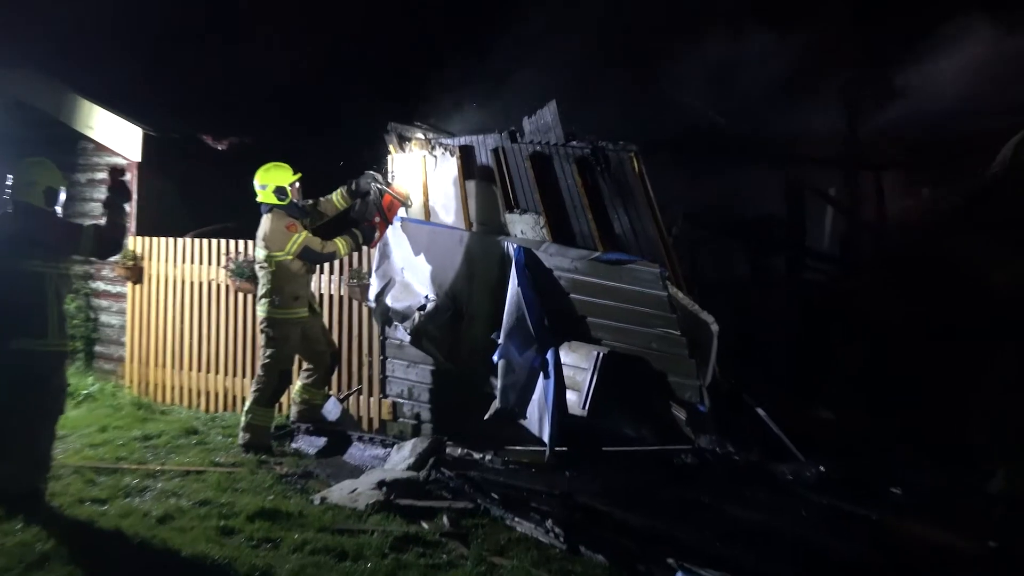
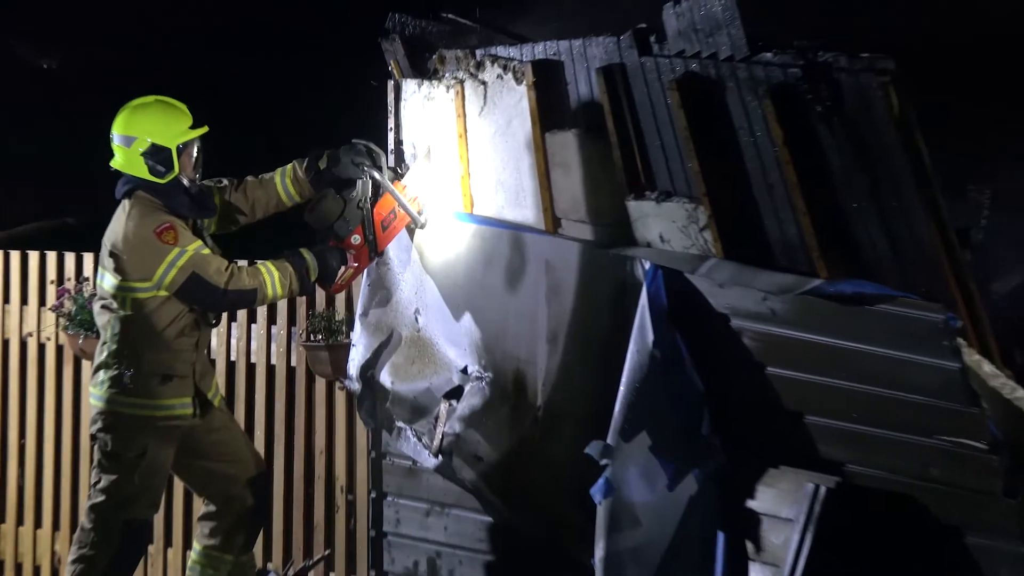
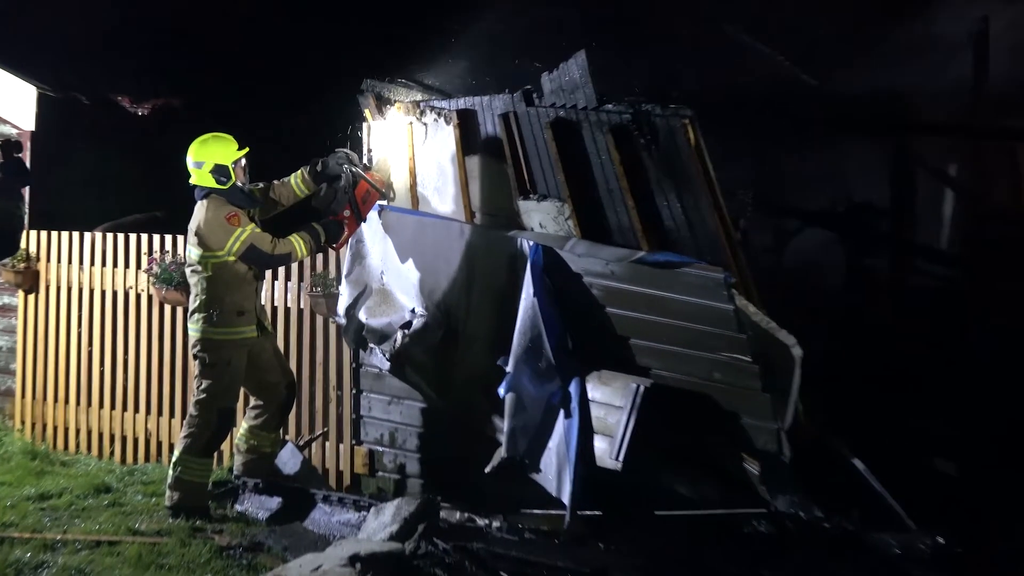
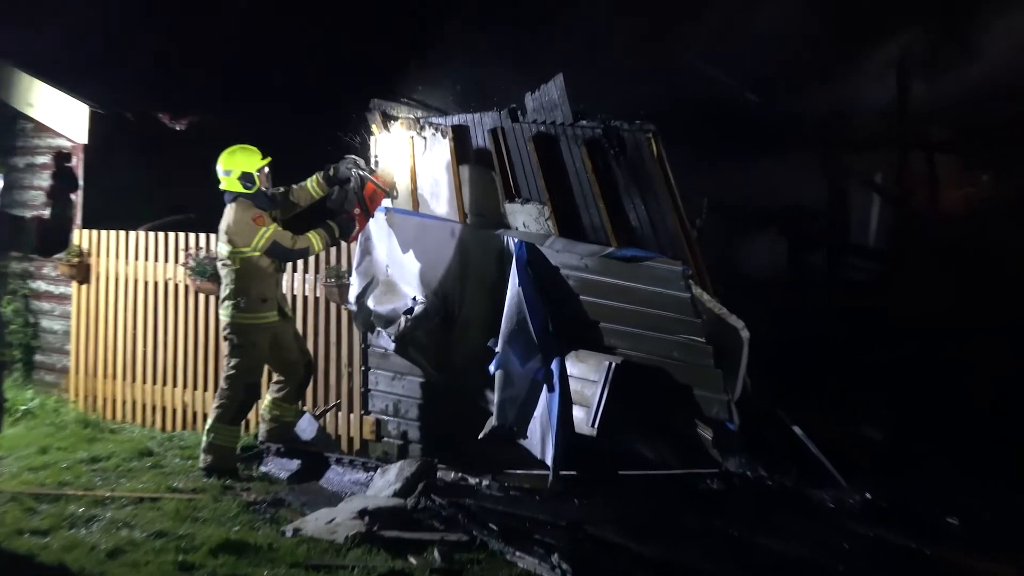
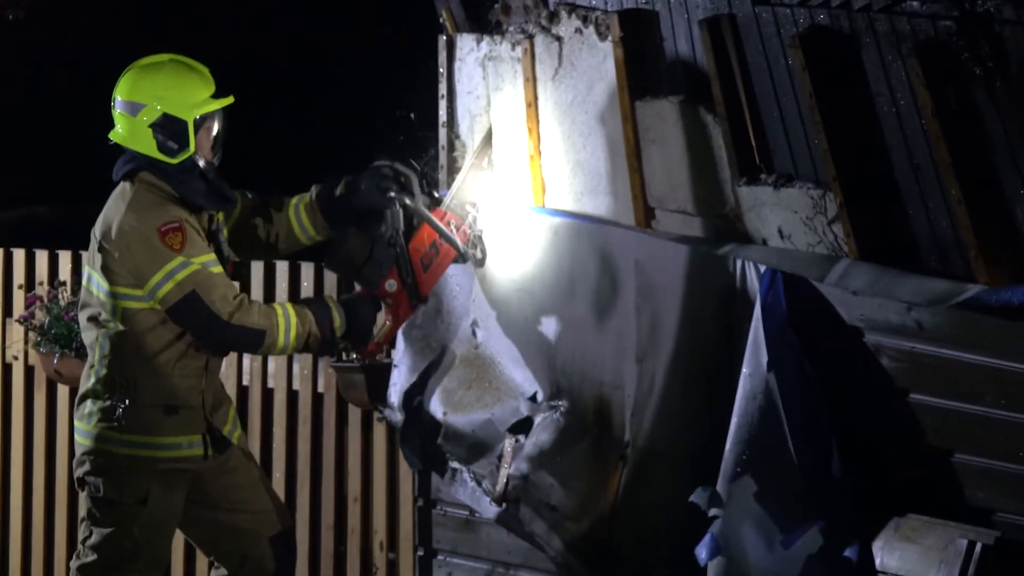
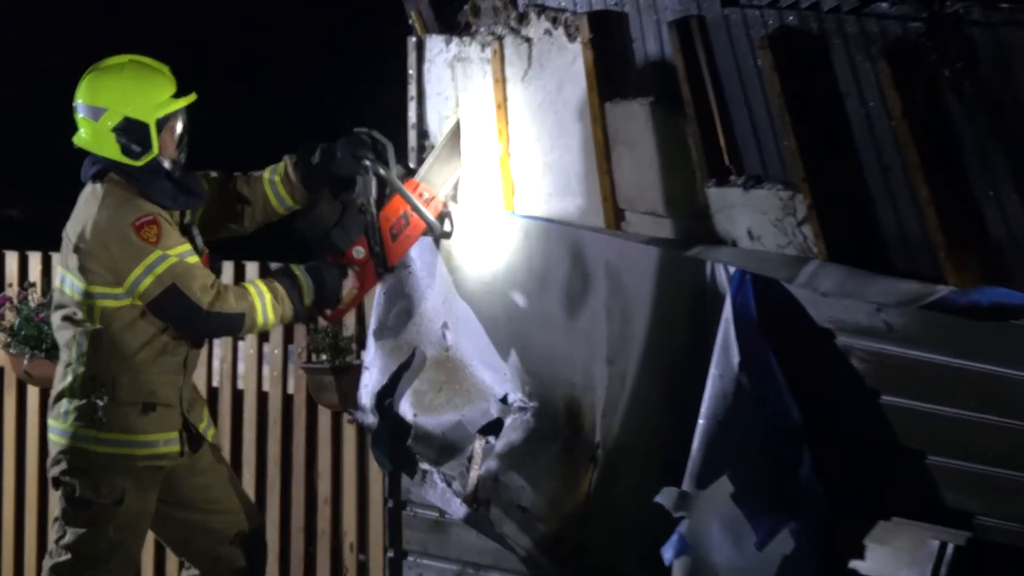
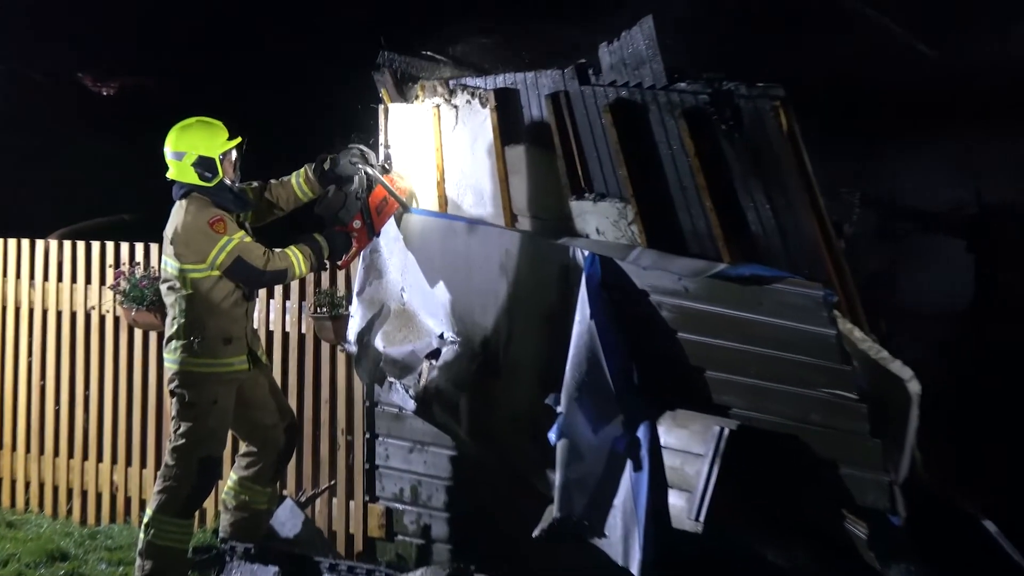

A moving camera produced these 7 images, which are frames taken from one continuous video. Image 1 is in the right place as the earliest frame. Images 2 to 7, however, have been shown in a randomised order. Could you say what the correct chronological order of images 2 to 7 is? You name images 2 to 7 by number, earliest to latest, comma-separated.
4, 3, 7, 2, 6, 5
